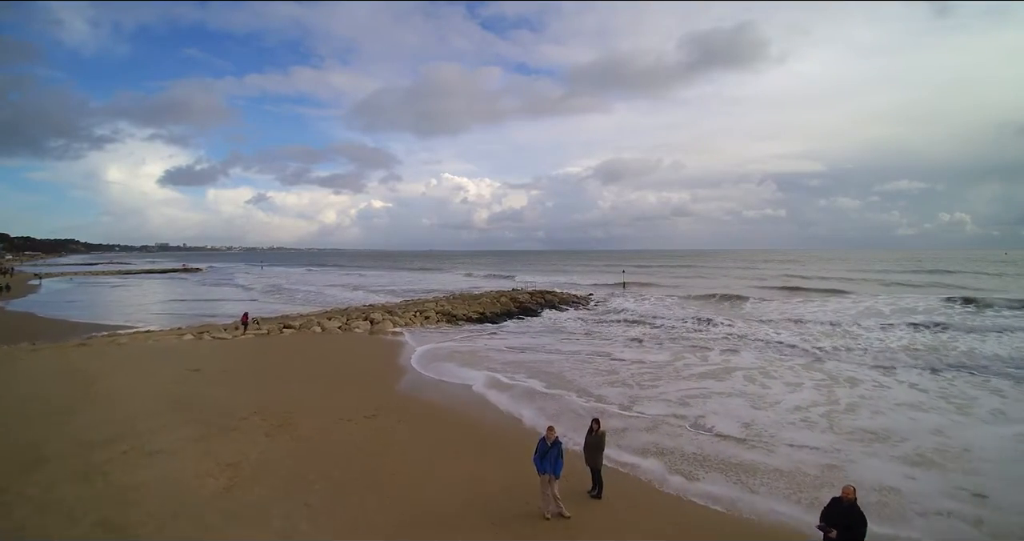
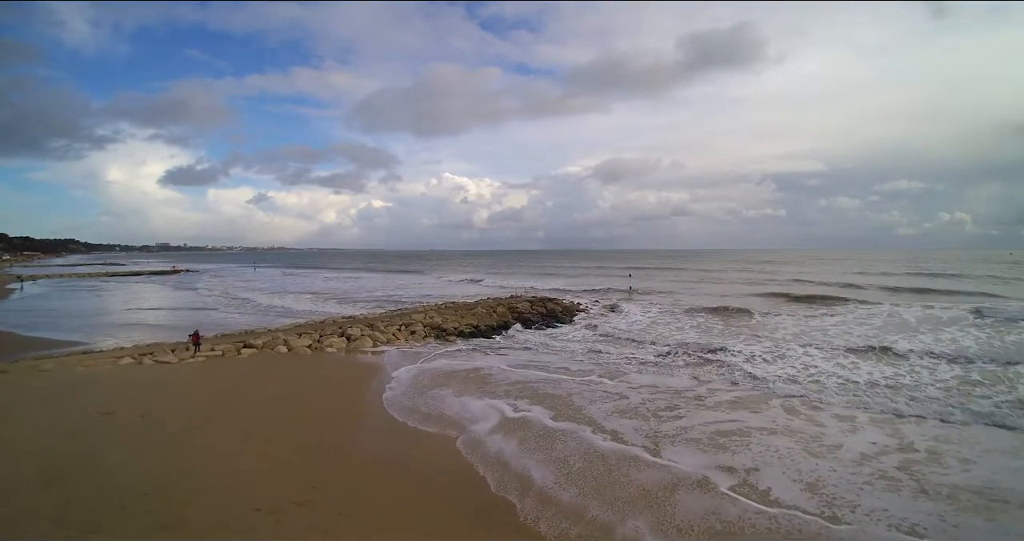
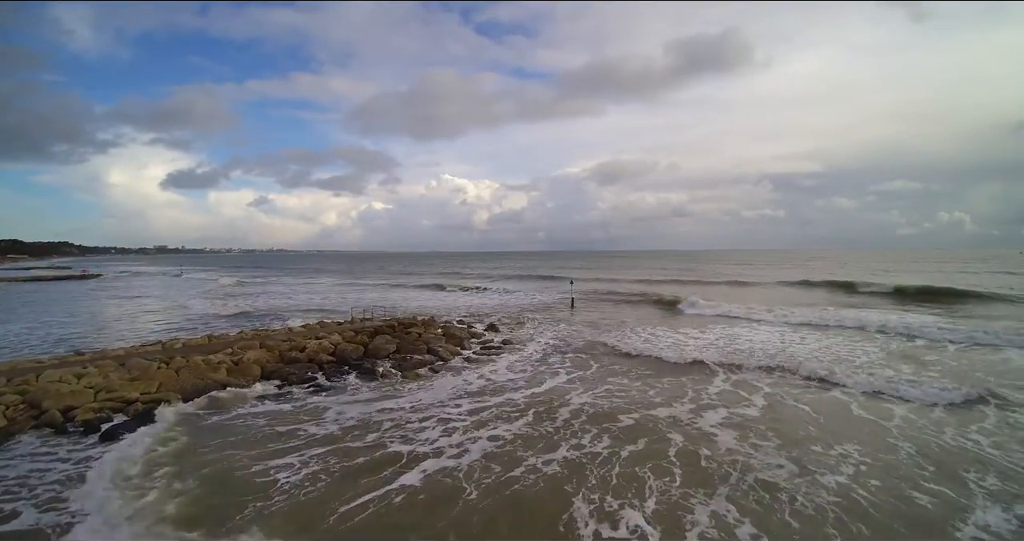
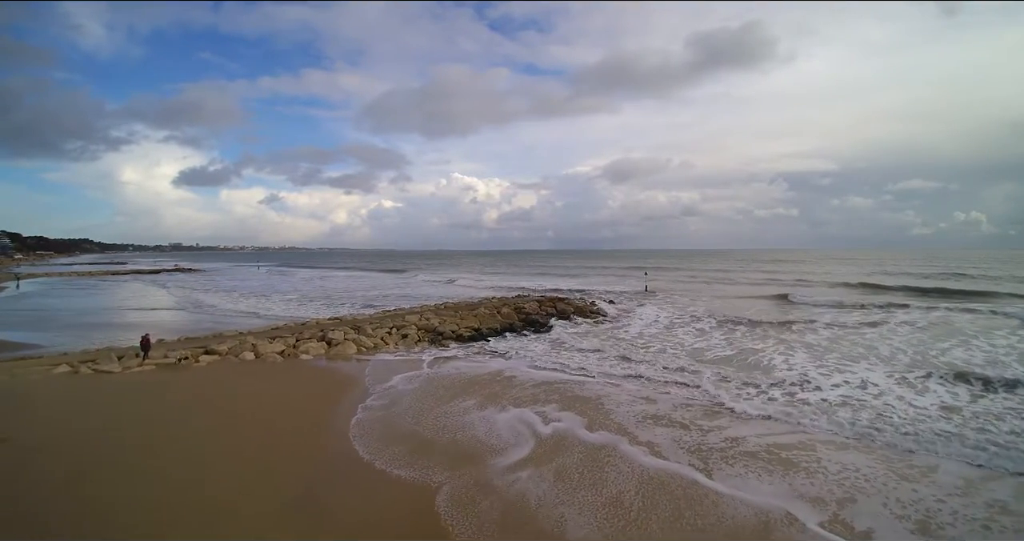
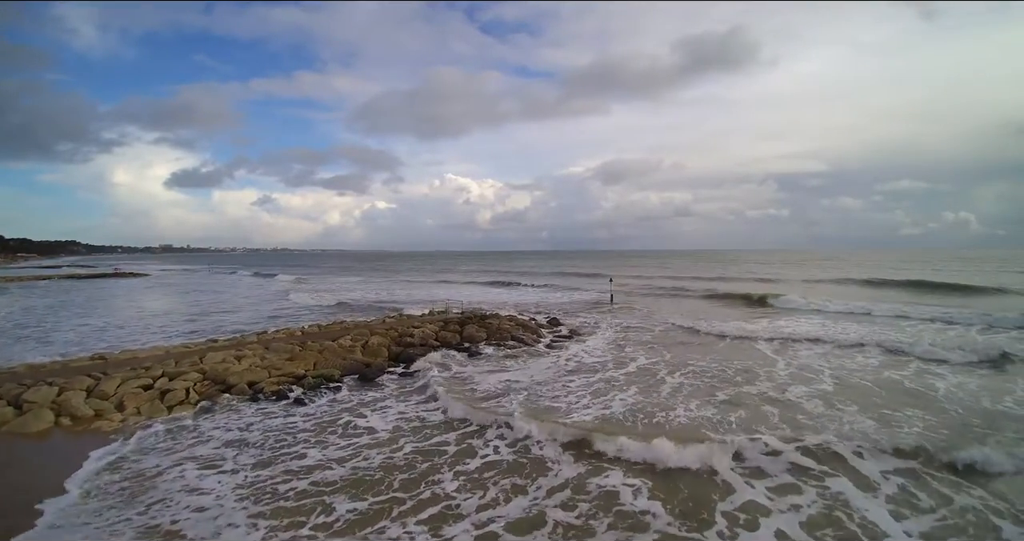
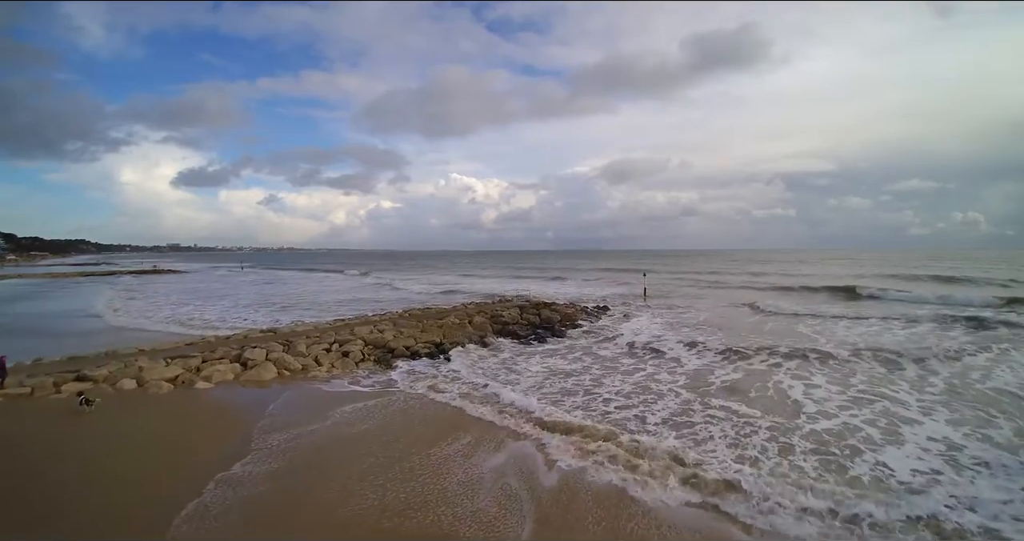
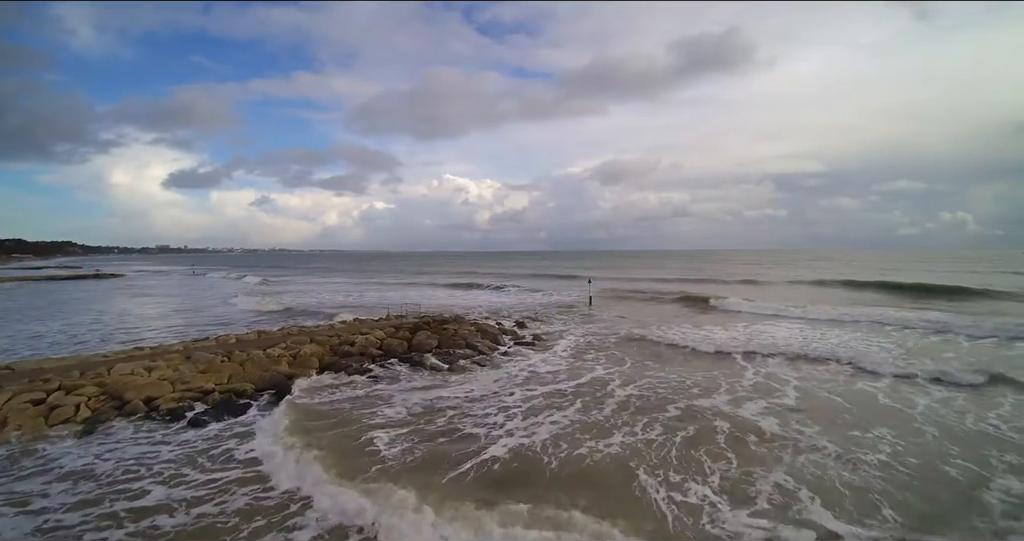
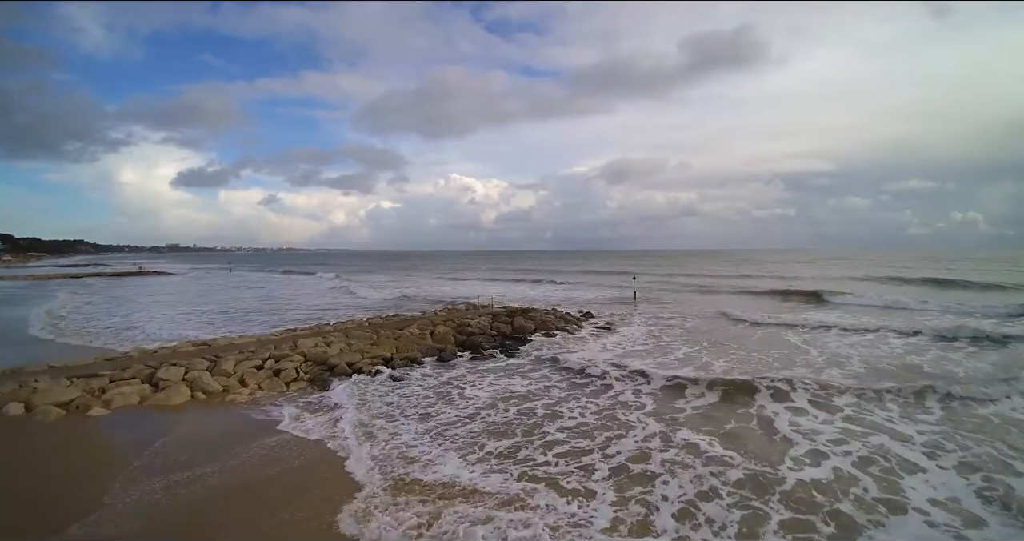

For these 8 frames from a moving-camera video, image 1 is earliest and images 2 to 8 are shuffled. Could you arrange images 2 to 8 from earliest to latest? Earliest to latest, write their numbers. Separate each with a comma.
2, 4, 6, 8, 5, 7, 3
